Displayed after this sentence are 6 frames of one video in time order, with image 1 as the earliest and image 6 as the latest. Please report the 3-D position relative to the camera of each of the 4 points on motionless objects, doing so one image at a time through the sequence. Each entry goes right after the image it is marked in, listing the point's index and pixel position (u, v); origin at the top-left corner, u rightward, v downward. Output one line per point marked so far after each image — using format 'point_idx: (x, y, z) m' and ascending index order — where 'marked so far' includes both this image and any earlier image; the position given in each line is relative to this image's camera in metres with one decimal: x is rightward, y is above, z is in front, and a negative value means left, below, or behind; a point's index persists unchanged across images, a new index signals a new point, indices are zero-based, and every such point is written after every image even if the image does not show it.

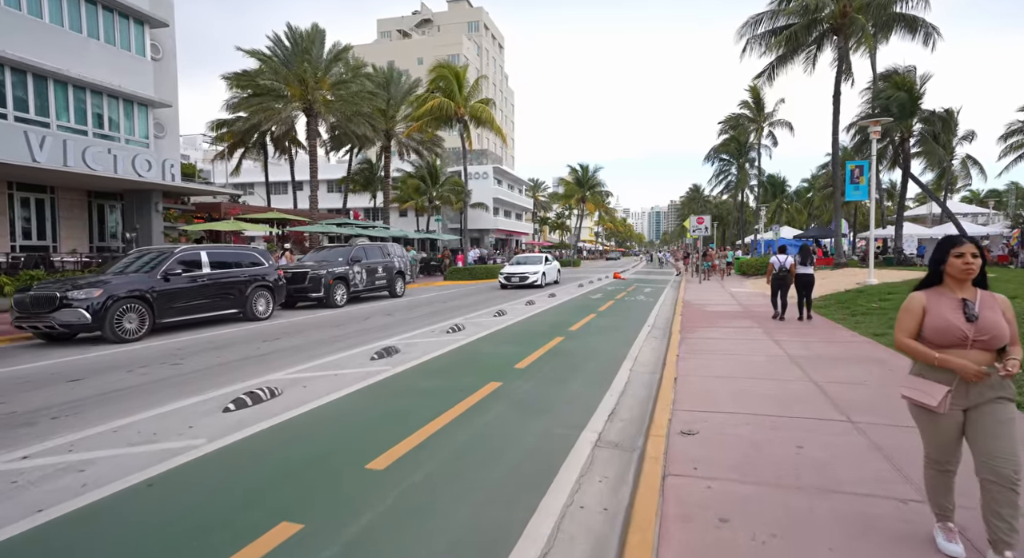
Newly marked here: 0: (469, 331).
0: (-1.0, -1.1, +10.7) m
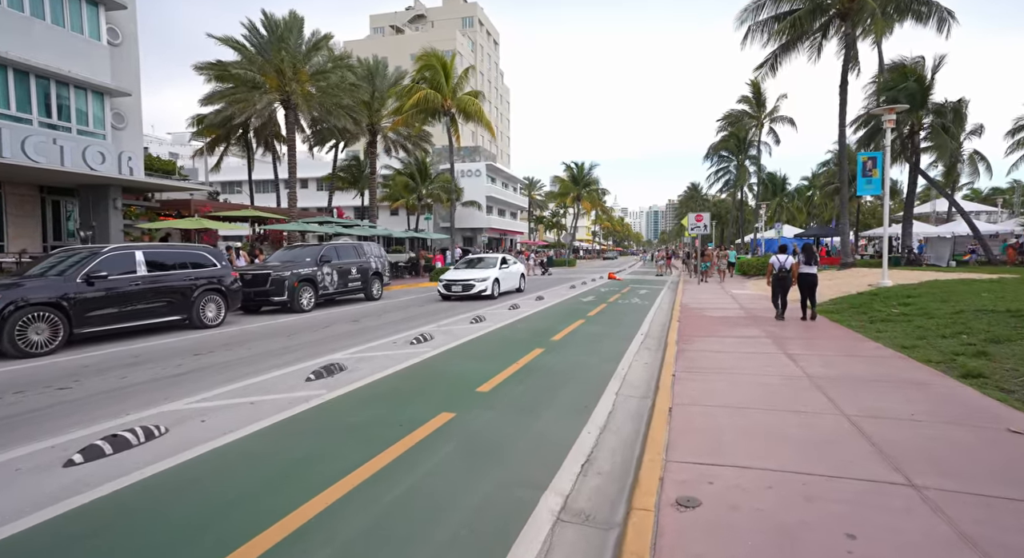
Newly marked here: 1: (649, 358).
0: (-1.5, -1.2, +9.4) m
1: (+2.2, -1.3, +8.5) m
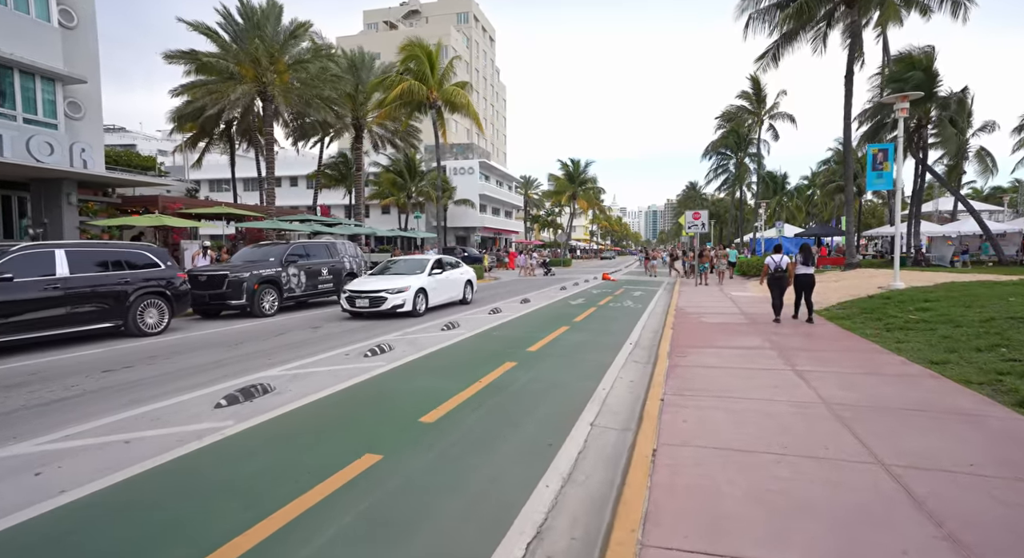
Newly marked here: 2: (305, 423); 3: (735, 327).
0: (-1.9, -1.2, +8.2) m
1: (+1.7, -1.4, +7.3) m
2: (-2.1, -1.4, +5.2) m
3: (+4.6, -1.0, +10.9) m
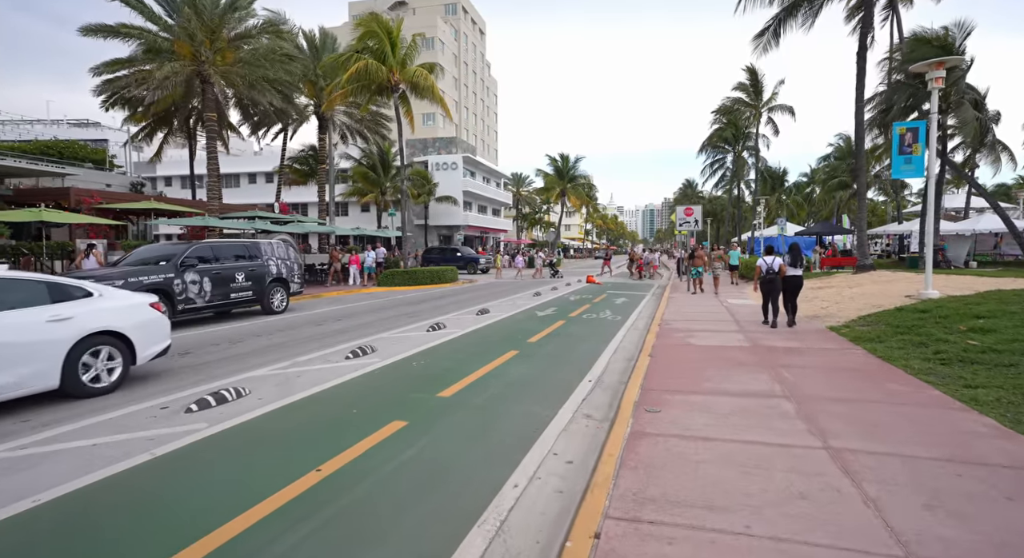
0: (-3.1, -1.4, +5.5) m
1: (+0.6, -1.6, +4.7) m
2: (-3.2, -1.6, +2.5) m
3: (+3.5, -1.2, +8.3) m
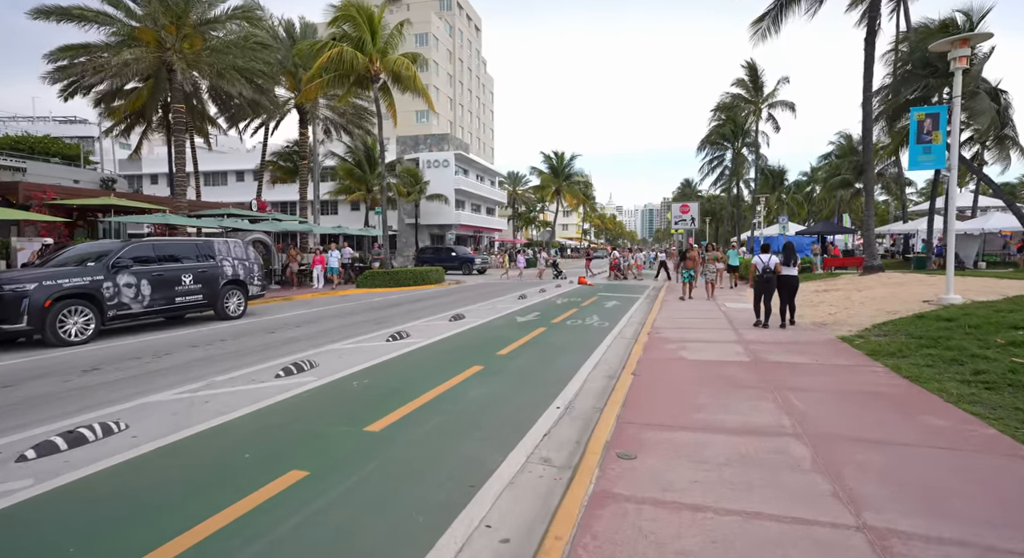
0: (-3.7, -1.5, +4.3) m
1: (0.0, -1.6, +3.5) m
2: (-3.8, -1.7, +1.3) m
3: (+2.9, -1.3, +7.0) m
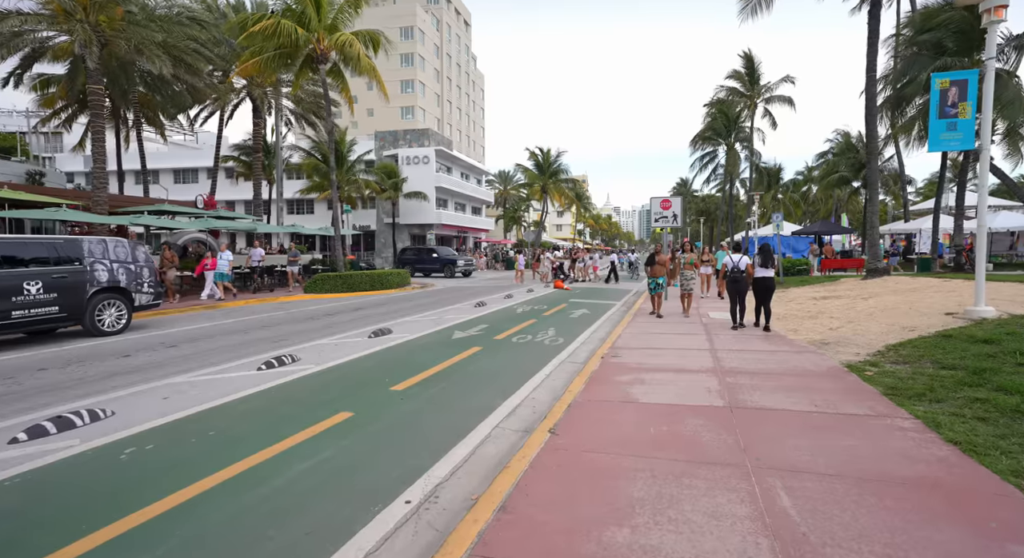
0: (-4.9, -1.6, +2.1) m
1: (-1.2, -1.8, +1.2) m
2: (-5.0, -1.8, -1.0) m
3: (+1.6, -1.4, +4.8) m
